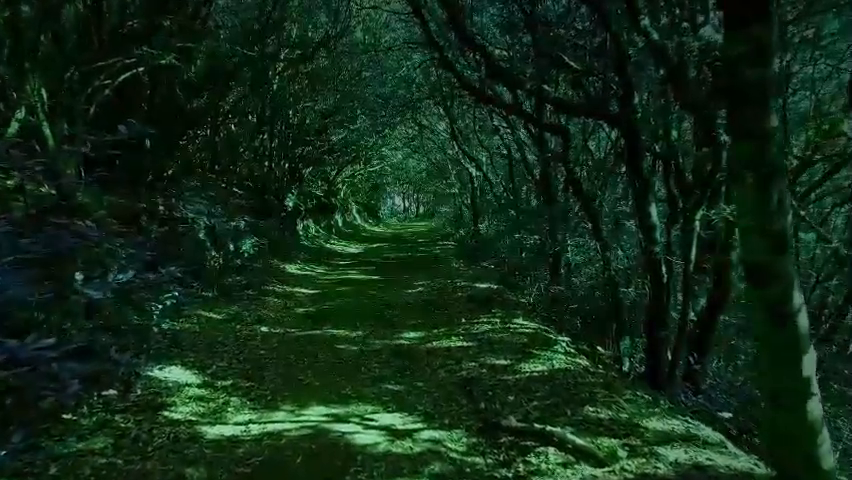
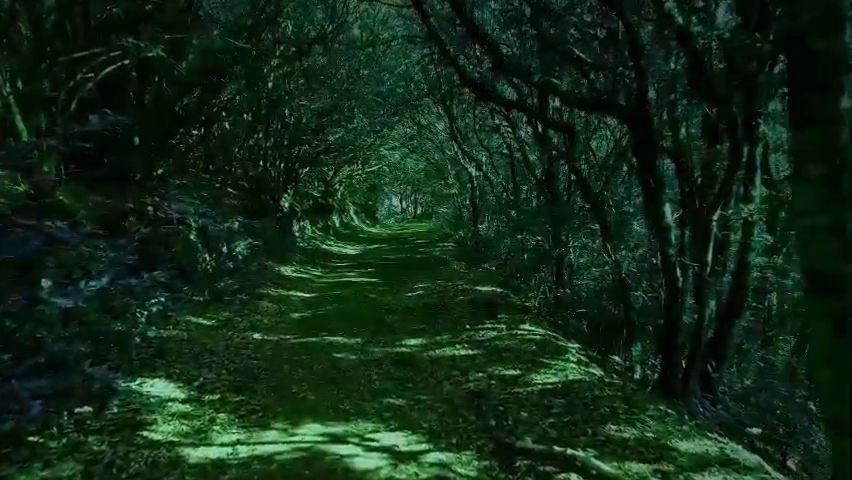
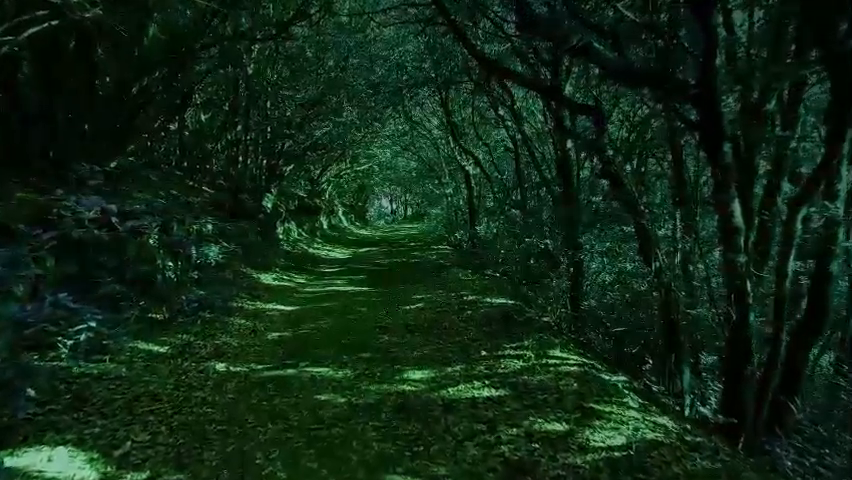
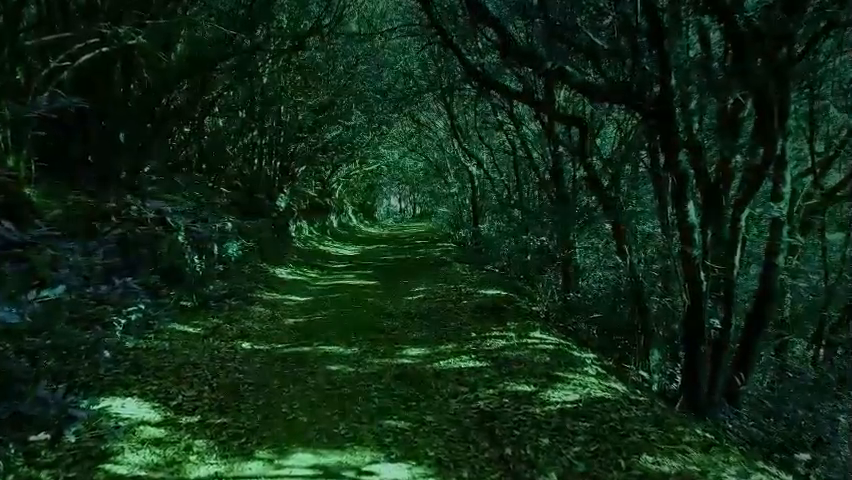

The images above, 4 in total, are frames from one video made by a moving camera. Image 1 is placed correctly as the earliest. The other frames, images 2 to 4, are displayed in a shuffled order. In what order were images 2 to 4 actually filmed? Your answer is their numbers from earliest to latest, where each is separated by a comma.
2, 4, 3
